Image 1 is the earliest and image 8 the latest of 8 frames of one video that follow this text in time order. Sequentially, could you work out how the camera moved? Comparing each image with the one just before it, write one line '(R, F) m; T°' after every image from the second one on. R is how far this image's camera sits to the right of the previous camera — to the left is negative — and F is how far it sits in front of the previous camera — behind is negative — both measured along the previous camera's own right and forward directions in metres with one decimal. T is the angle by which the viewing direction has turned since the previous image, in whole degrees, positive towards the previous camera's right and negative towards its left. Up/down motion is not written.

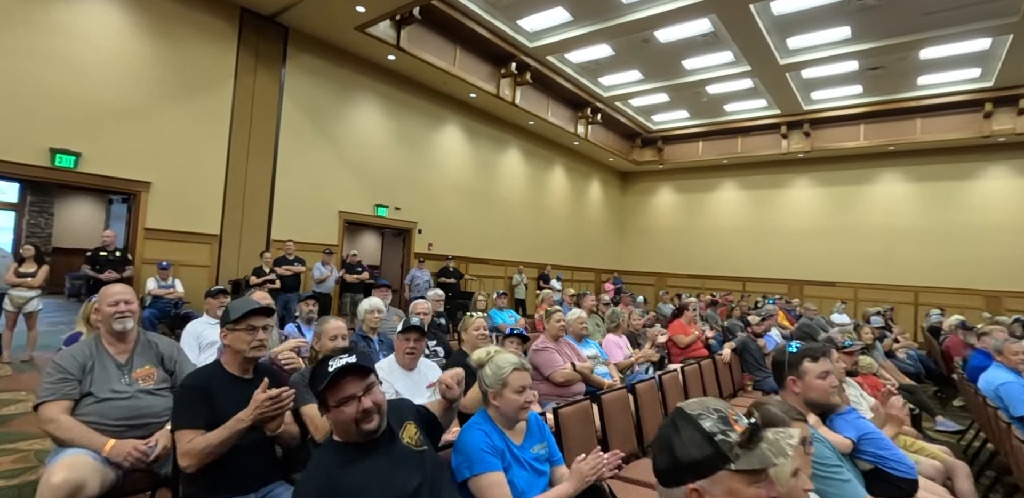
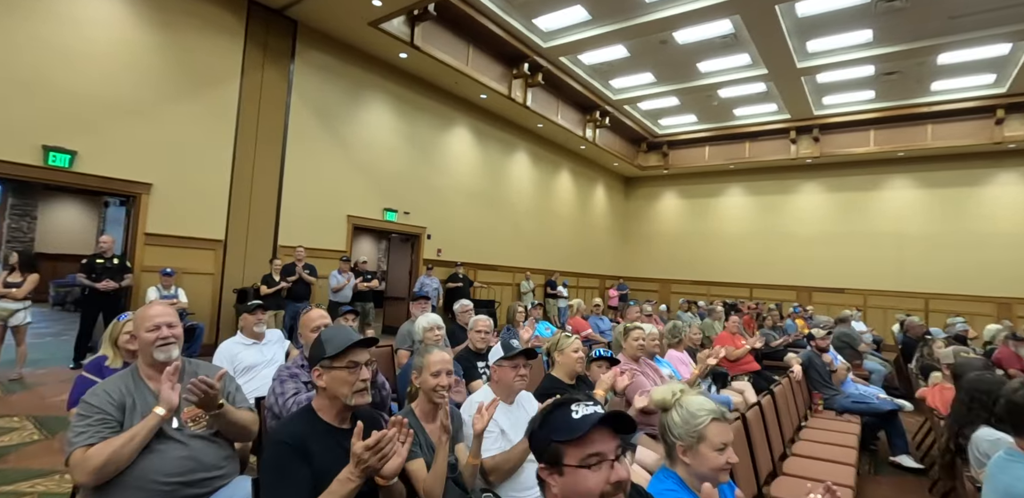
(-0.5, +0.4) m; +1°
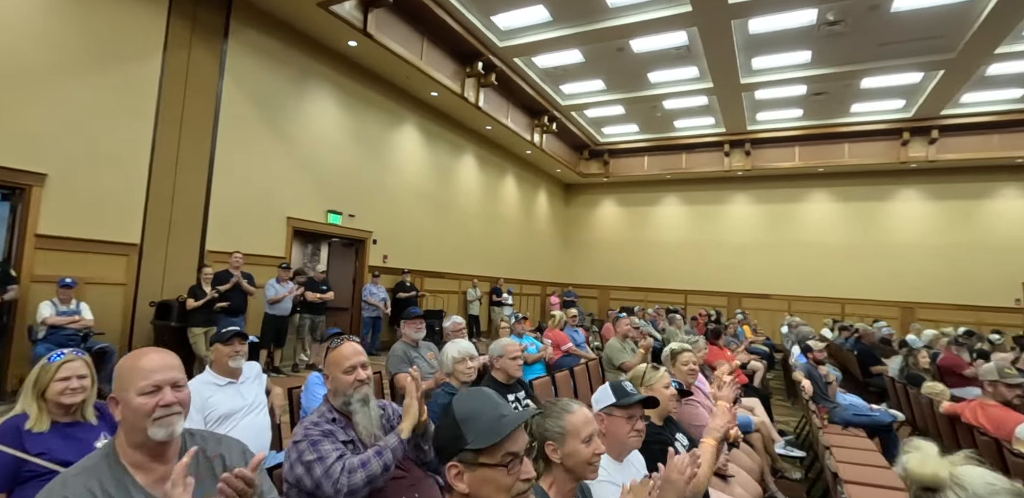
(-0.5, +0.5) m; +9°
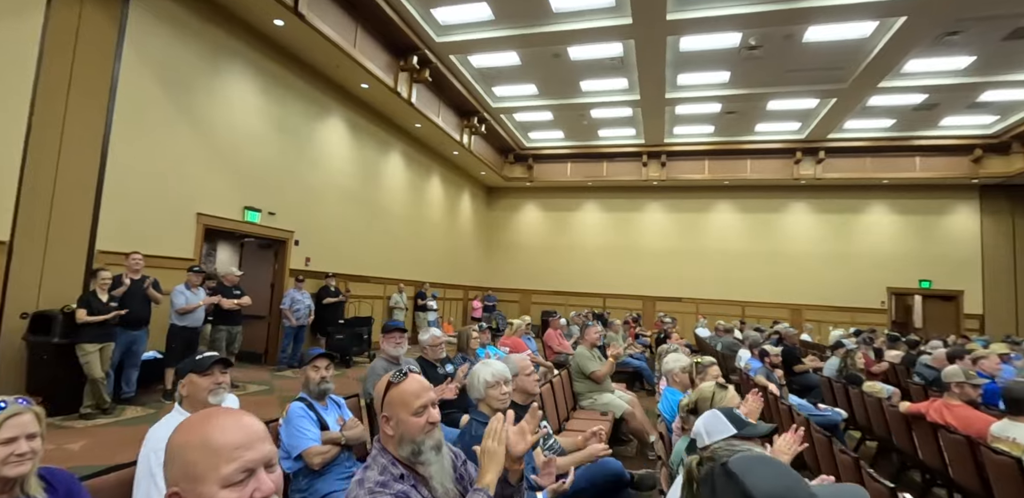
(-0.5, +0.3) m; +11°
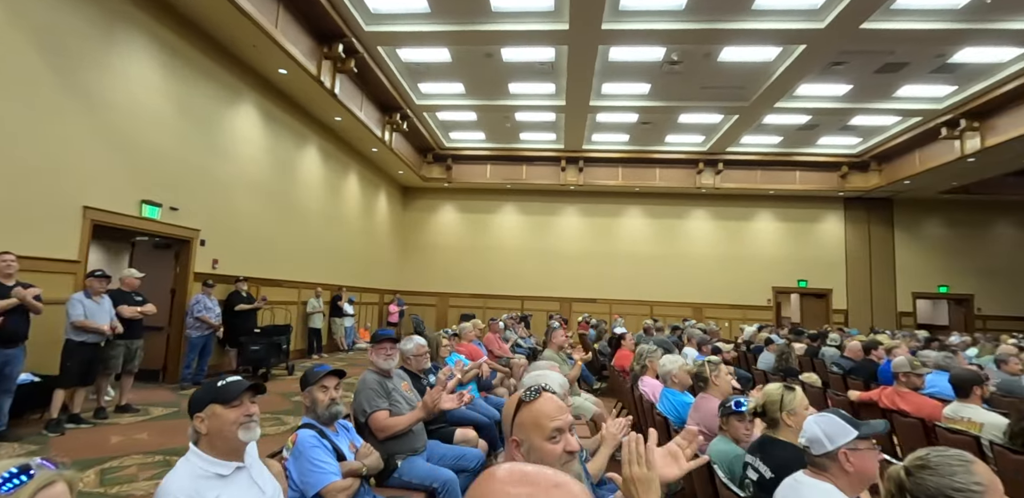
(-0.5, +0.2) m; +11°
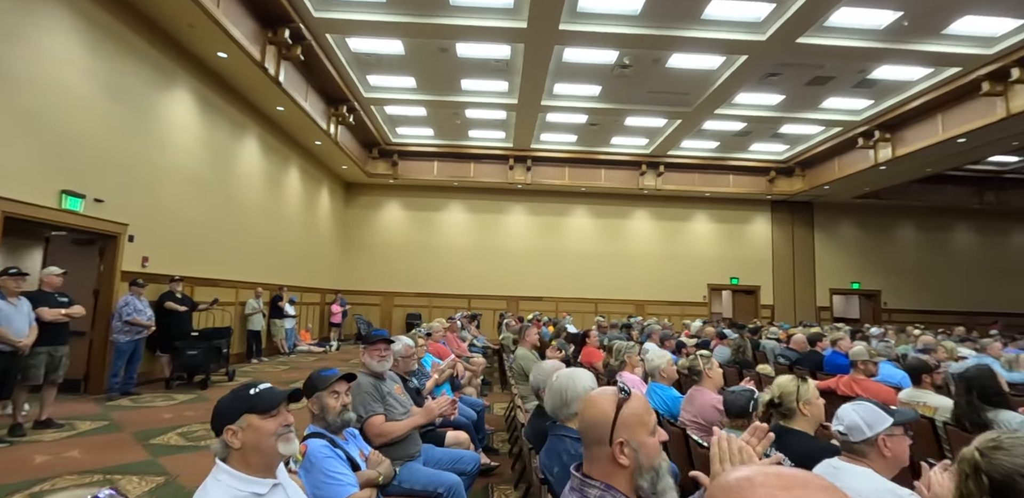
(-0.3, +0.1) m; +7°
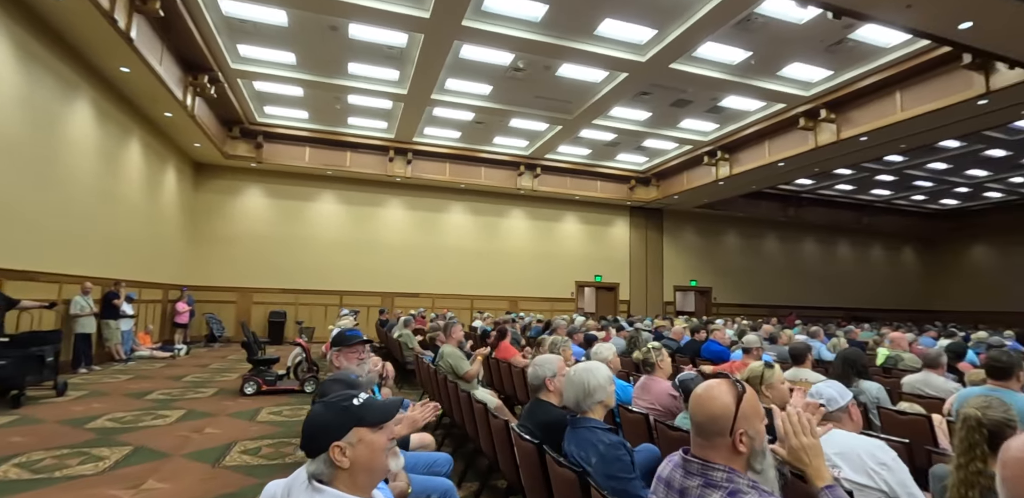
(-0.6, +0.1) m; +16°
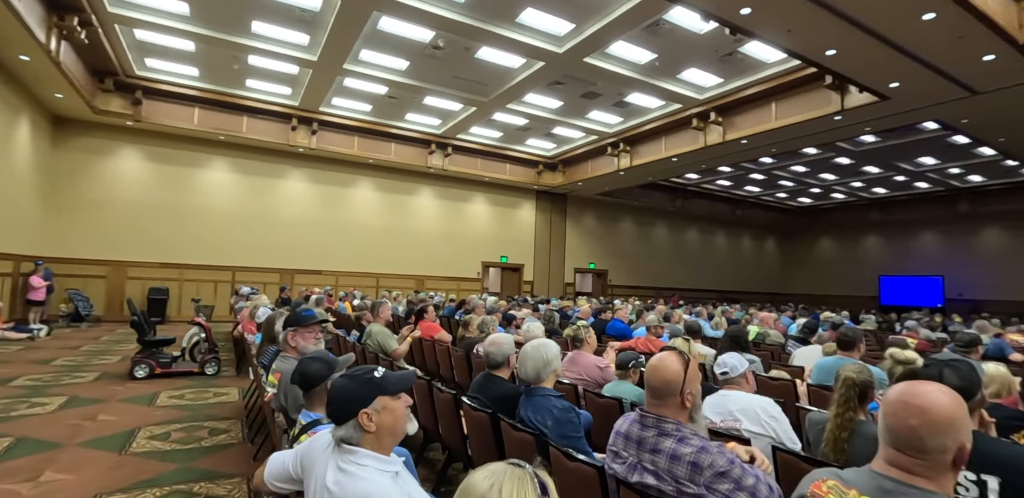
(-0.3, -0.2) m; +11°
